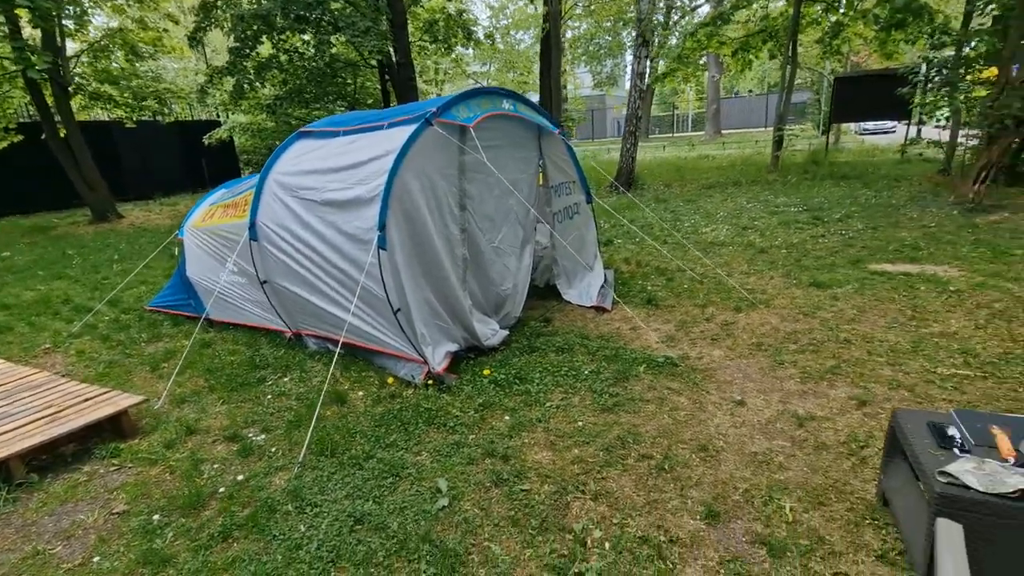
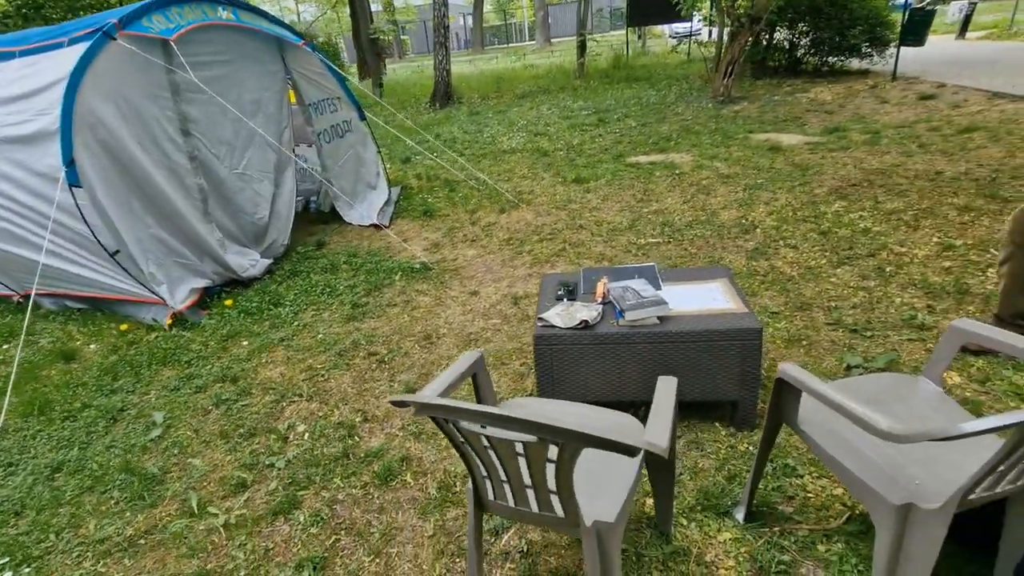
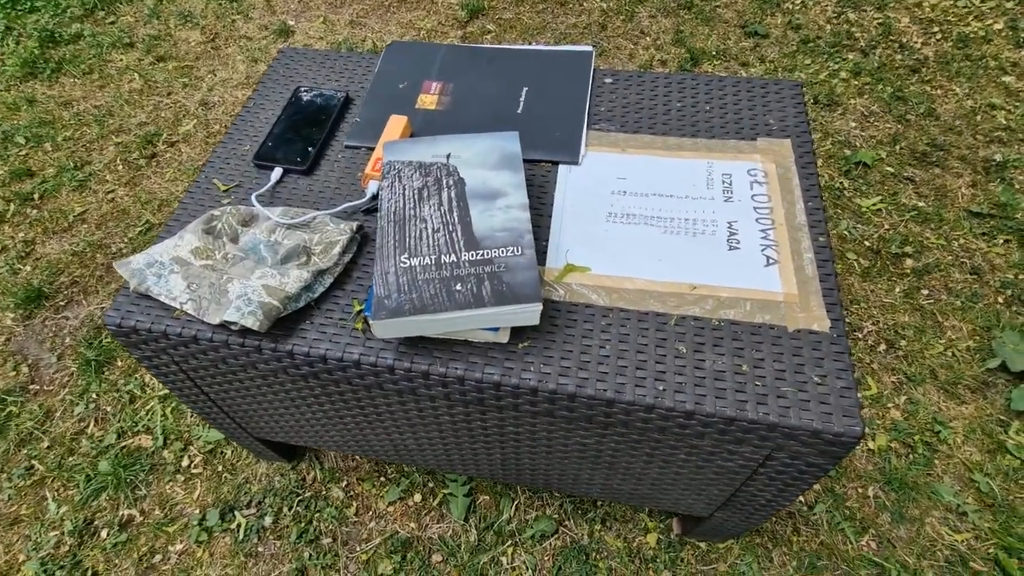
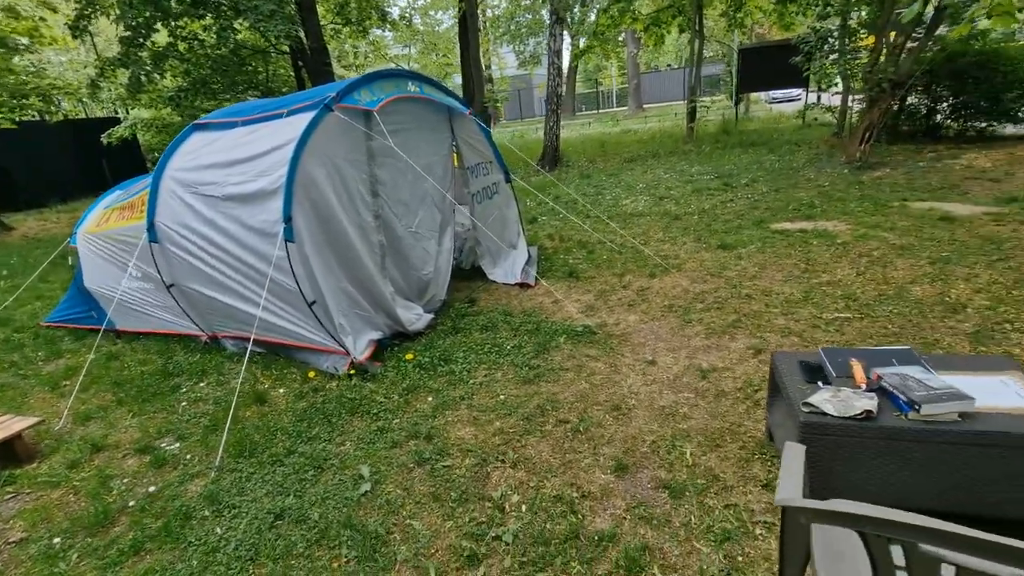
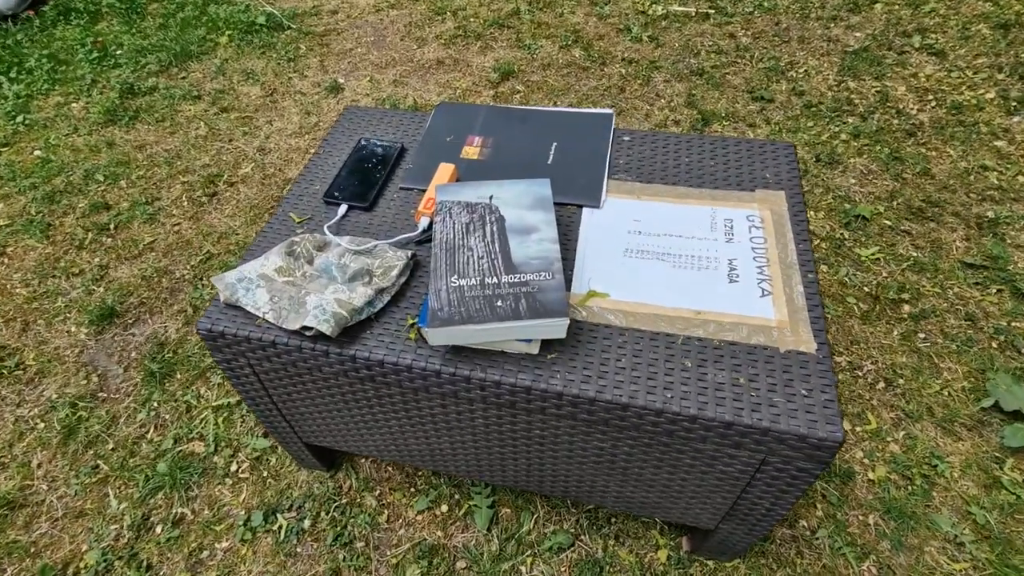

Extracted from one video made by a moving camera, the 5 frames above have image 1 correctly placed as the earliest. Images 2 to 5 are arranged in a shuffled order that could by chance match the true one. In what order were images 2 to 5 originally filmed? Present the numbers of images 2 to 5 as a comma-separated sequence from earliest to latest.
4, 2, 5, 3
